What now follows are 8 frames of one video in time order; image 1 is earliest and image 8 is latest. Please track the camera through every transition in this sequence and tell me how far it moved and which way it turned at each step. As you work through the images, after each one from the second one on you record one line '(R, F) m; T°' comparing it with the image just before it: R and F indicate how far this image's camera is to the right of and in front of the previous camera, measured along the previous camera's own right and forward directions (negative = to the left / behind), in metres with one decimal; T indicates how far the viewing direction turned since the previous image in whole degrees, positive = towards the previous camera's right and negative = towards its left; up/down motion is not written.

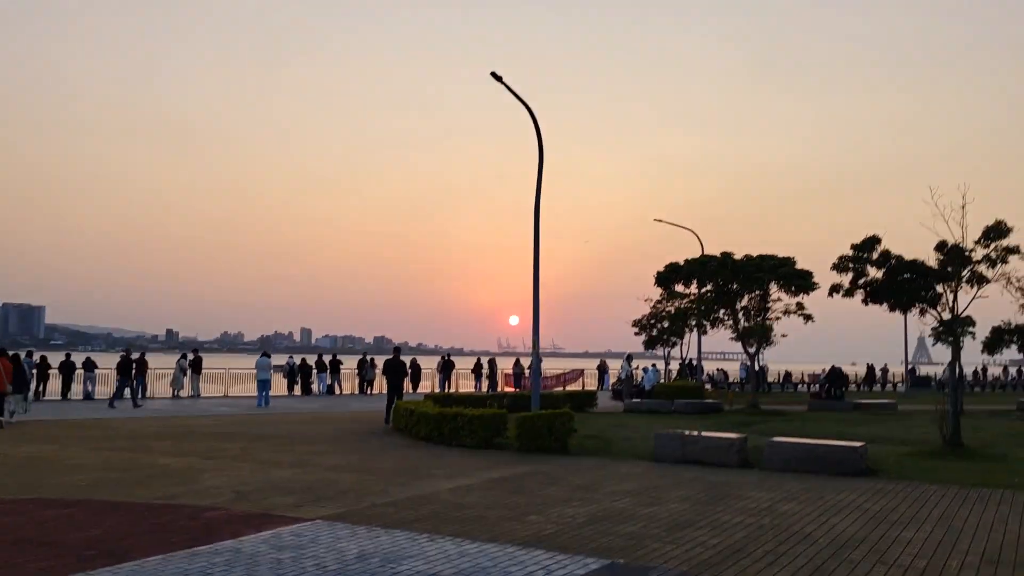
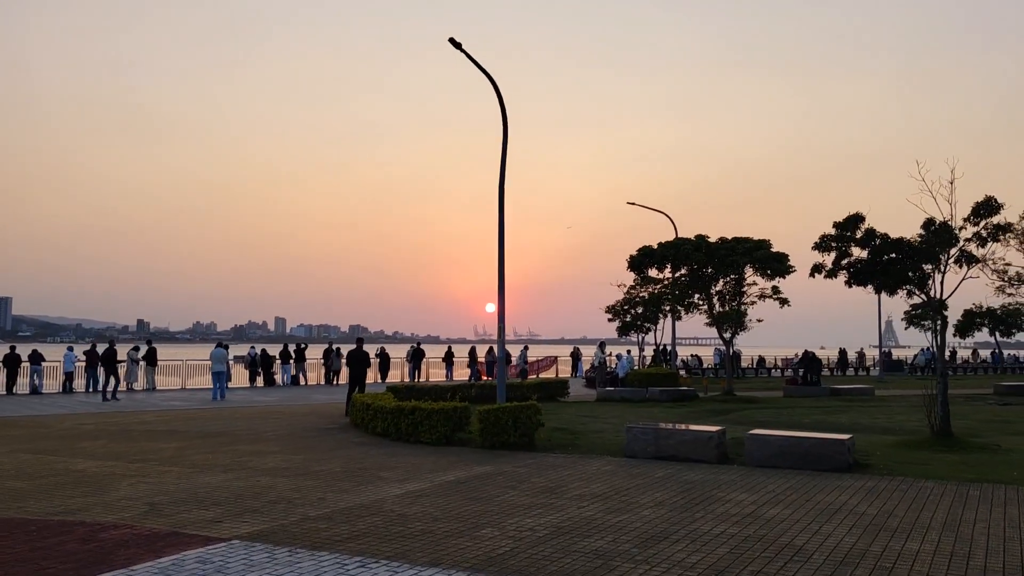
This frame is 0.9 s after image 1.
(+0.3, +1.2) m; +2°
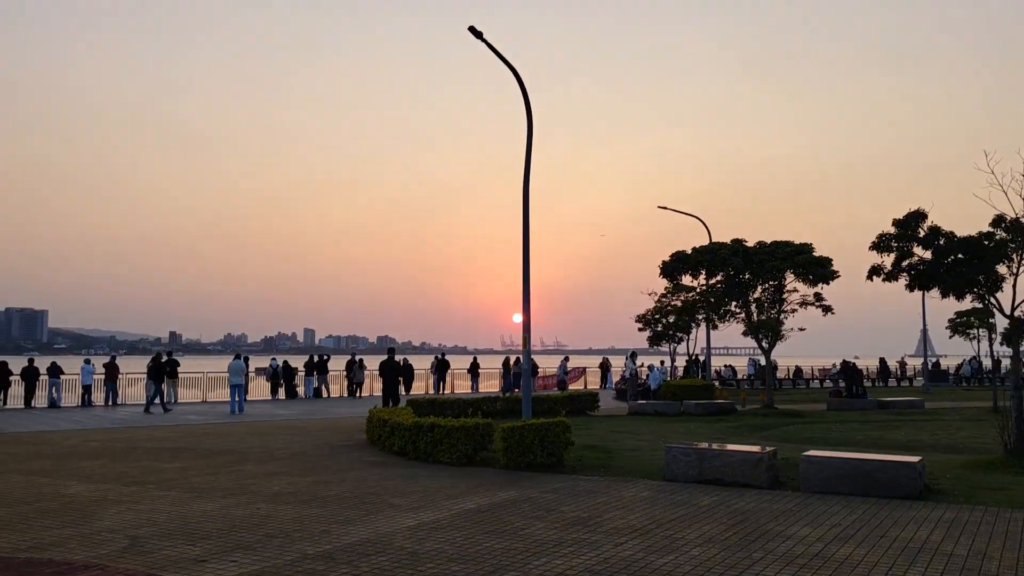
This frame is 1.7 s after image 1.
(0.0, +1.2) m; -2°
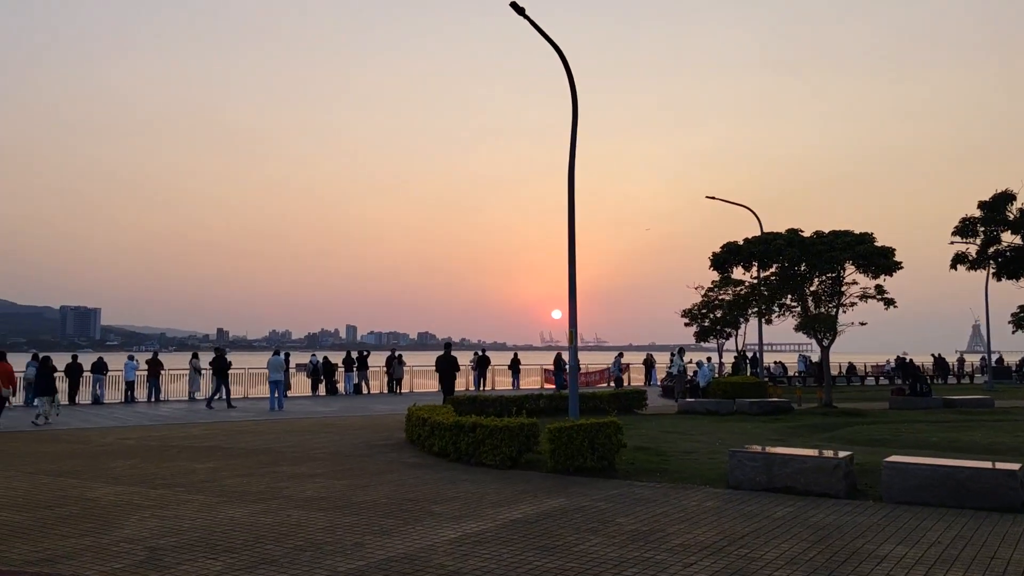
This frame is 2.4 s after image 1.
(-0.1, +0.9) m; -3°
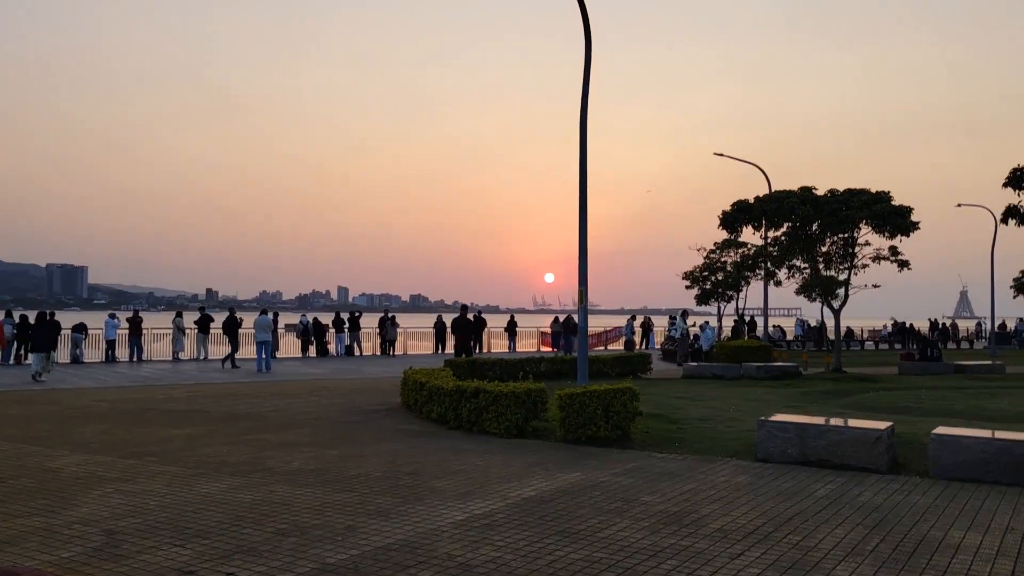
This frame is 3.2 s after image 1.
(-0.2, +1.1) m; +1°
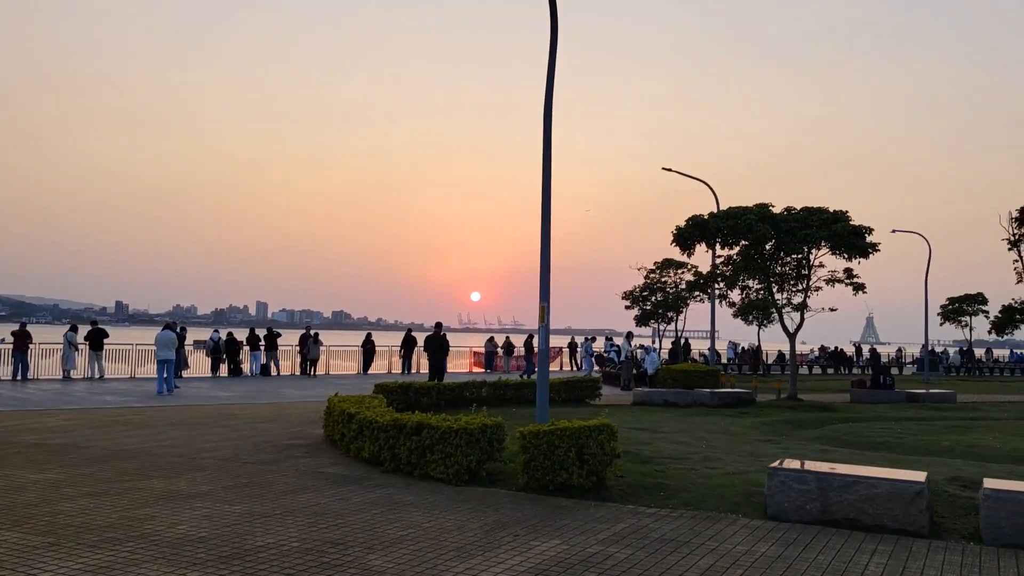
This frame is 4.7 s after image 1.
(-0.4, +2.1) m; +5°
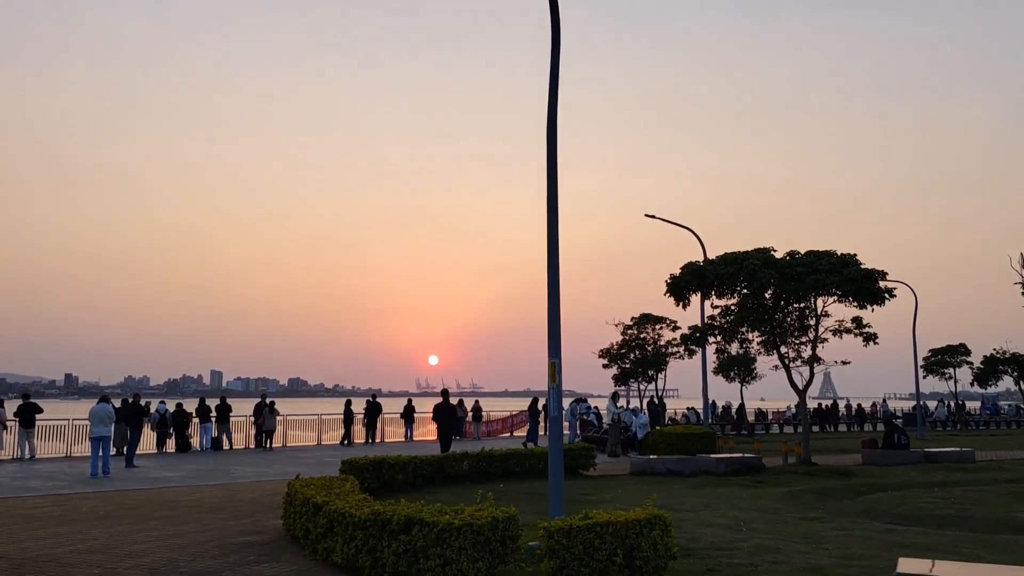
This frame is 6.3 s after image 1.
(-0.5, +2.2) m; +3°
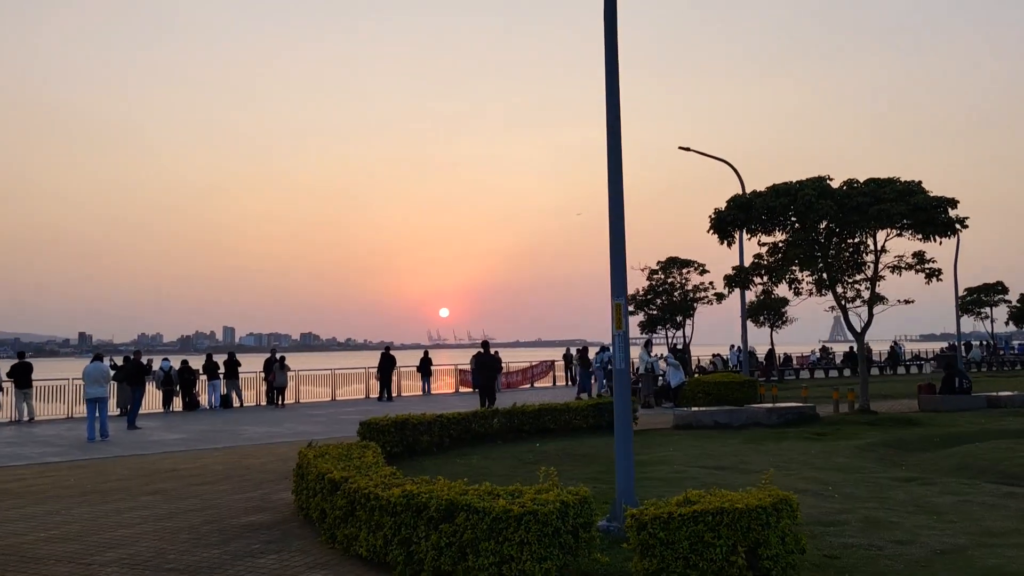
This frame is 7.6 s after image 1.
(-0.5, +1.9) m; -1°
